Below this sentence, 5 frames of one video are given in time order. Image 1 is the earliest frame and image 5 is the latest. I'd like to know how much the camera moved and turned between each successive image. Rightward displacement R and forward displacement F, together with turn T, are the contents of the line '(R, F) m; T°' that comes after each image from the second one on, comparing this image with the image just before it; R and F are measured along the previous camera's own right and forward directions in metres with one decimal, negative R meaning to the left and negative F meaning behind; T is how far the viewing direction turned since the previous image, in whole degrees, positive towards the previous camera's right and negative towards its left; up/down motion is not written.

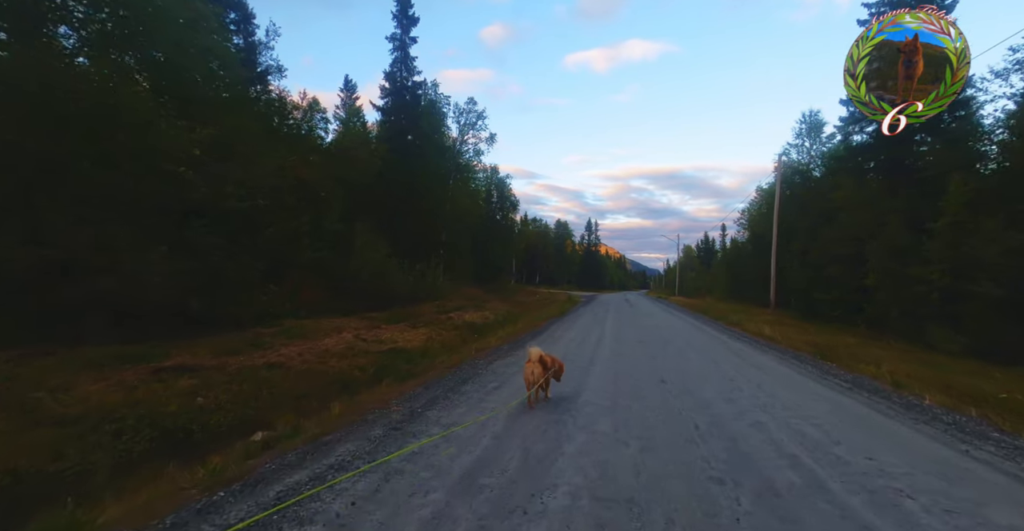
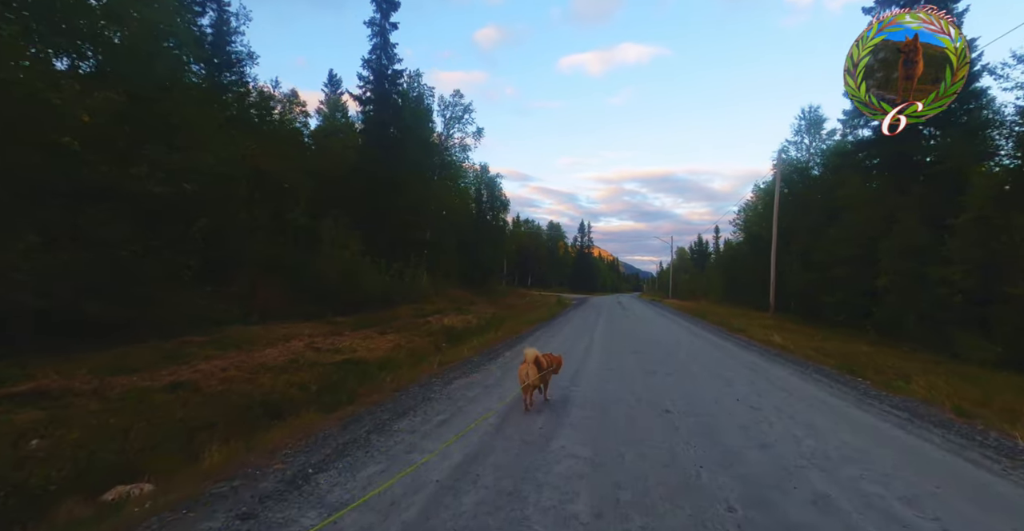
(+0.5, +2.1) m; +1°
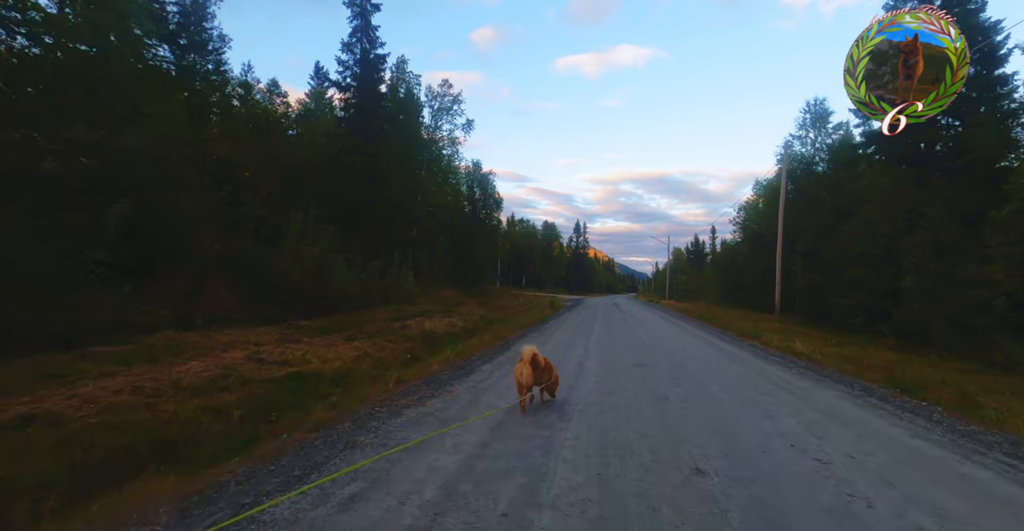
(+0.4, +2.2) m; +1°
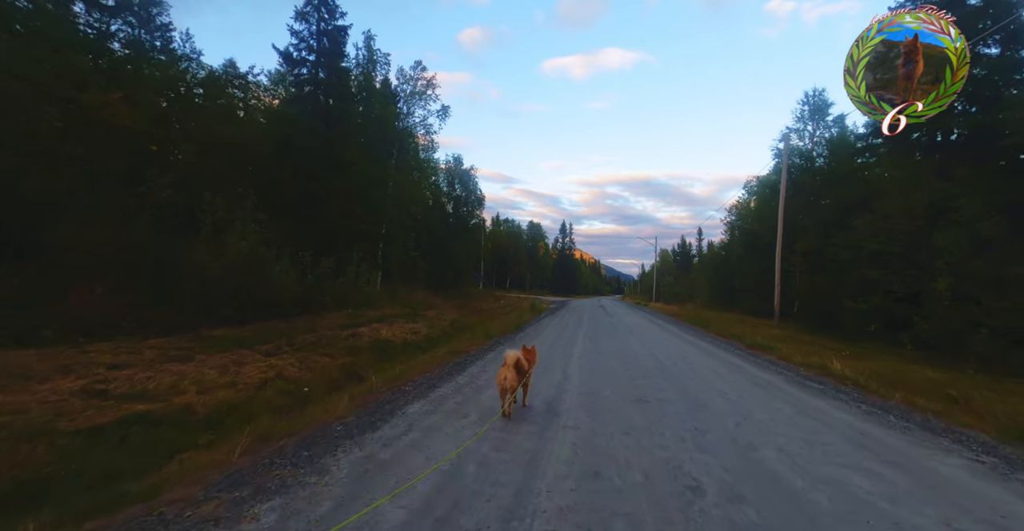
(+0.7, +3.3) m; +2°
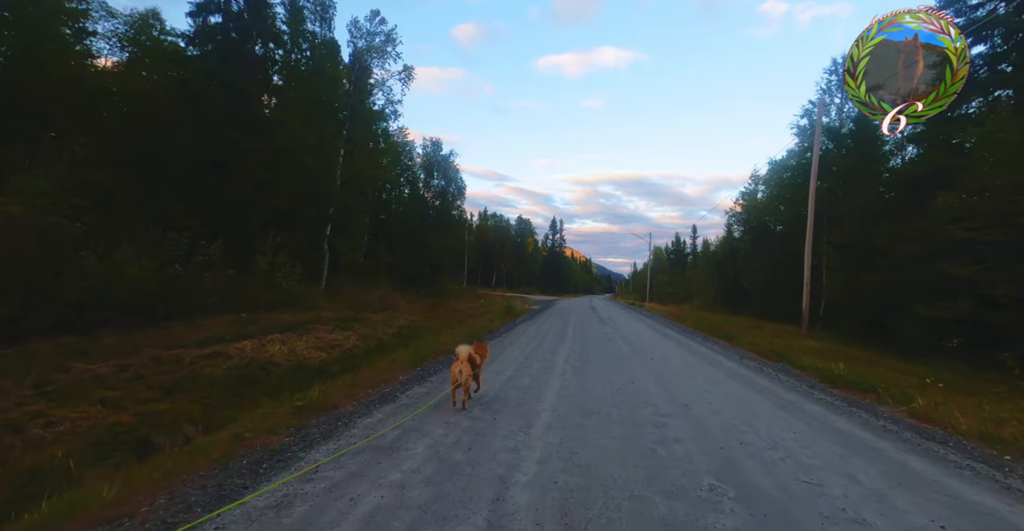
(+1.2, +6.3) m; +1°
